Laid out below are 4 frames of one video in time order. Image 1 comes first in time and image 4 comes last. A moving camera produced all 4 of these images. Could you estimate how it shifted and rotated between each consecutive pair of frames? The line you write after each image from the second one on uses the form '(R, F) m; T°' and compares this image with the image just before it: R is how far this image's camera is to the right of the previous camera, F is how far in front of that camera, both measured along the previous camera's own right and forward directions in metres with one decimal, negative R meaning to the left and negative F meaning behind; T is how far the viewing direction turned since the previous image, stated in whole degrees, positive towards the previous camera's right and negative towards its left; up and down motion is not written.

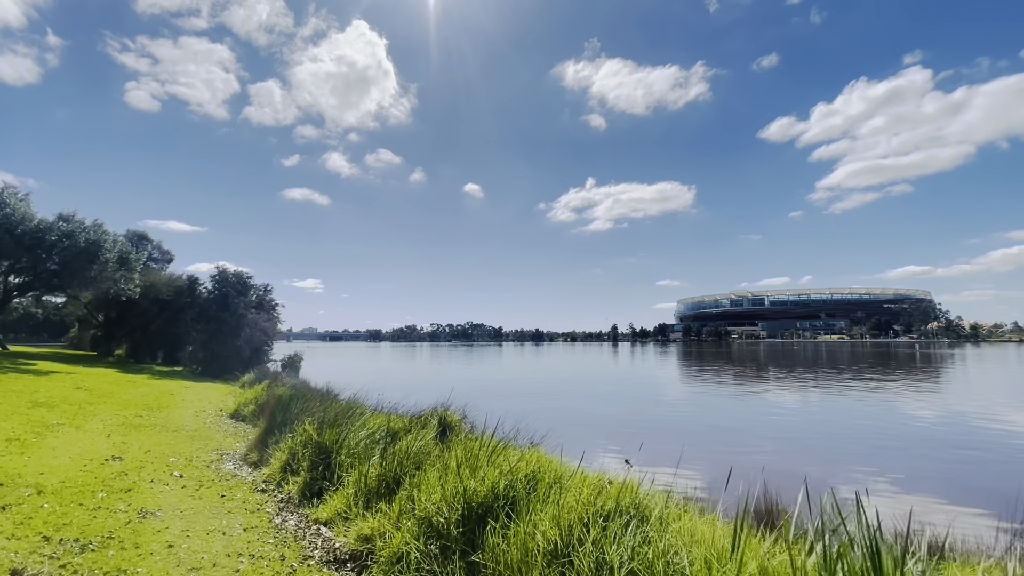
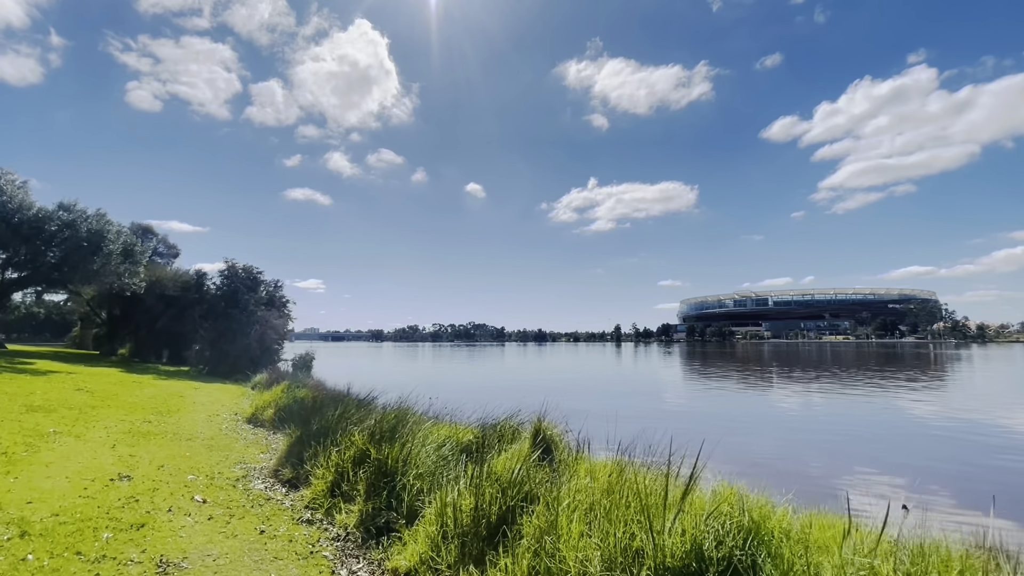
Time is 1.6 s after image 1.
(-0.8, +0.9) m; 0°
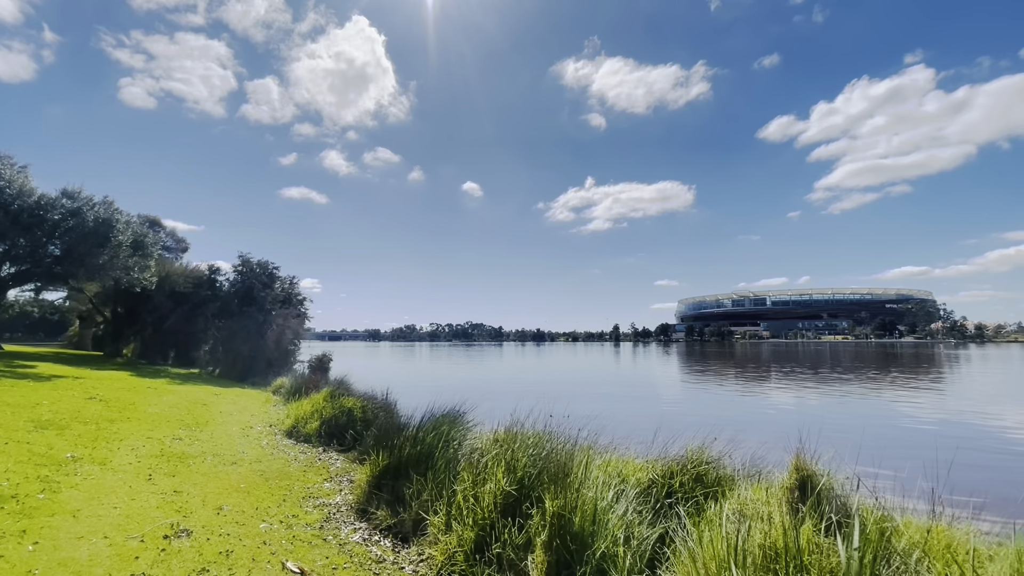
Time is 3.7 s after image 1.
(-1.3, +1.1) m; +1°
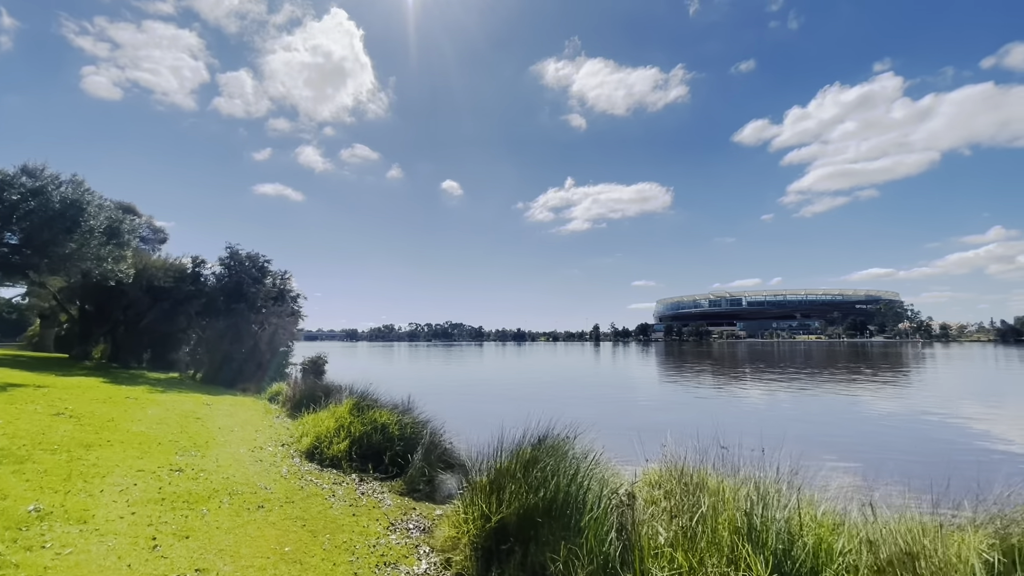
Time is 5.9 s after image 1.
(-1.1, +1.2) m; +3°
